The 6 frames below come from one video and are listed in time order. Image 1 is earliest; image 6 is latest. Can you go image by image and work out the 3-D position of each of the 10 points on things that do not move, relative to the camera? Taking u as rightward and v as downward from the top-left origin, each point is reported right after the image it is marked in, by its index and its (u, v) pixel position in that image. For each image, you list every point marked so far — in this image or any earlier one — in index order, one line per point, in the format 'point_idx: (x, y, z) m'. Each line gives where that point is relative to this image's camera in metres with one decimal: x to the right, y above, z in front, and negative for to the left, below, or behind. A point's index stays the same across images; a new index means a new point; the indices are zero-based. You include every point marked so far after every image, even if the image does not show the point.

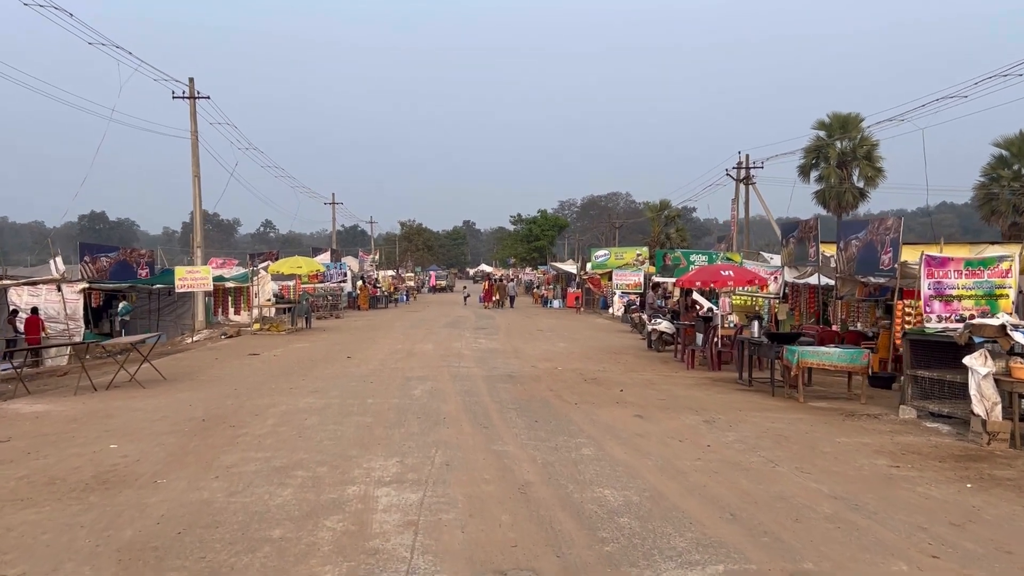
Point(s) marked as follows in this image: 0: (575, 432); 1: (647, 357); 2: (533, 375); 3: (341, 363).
0: (+0.6, -1.4, +8.7) m
1: (+2.6, -1.4, +17.8) m
2: (+0.3, -1.3, +13.8) m
3: (-3.0, -1.3, +15.8) m
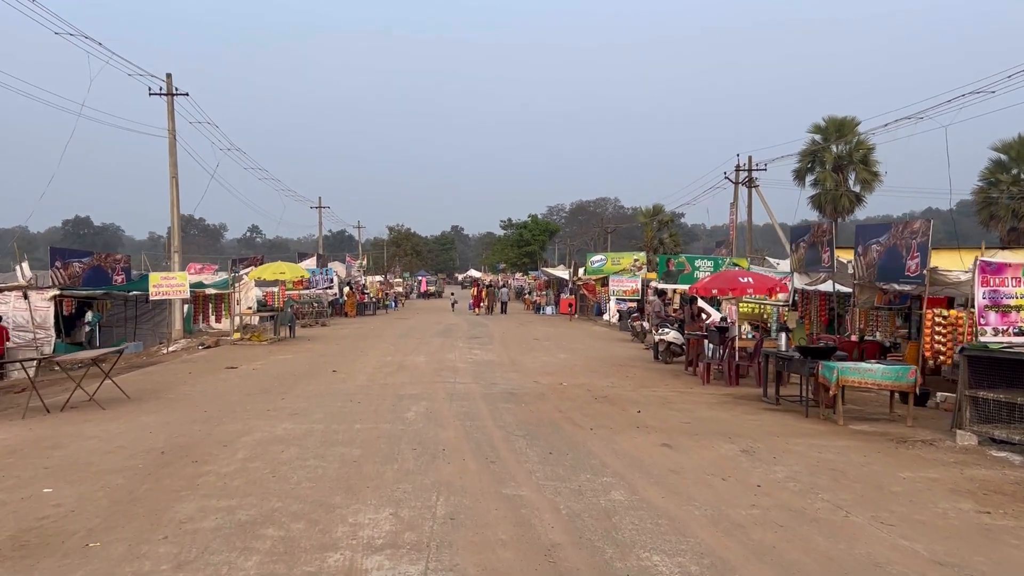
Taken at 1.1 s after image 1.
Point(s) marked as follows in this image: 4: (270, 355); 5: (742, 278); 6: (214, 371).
0: (+0.7, -1.5, +7.4) m
1: (+2.6, -1.5, +16.6) m
2: (+0.4, -1.4, +12.5) m
3: (-2.9, -1.5, +14.5) m
4: (-5.1, -1.4, +19.3) m
5: (+3.7, +0.2, +14.4) m
6: (-5.3, -1.5, +16.1) m
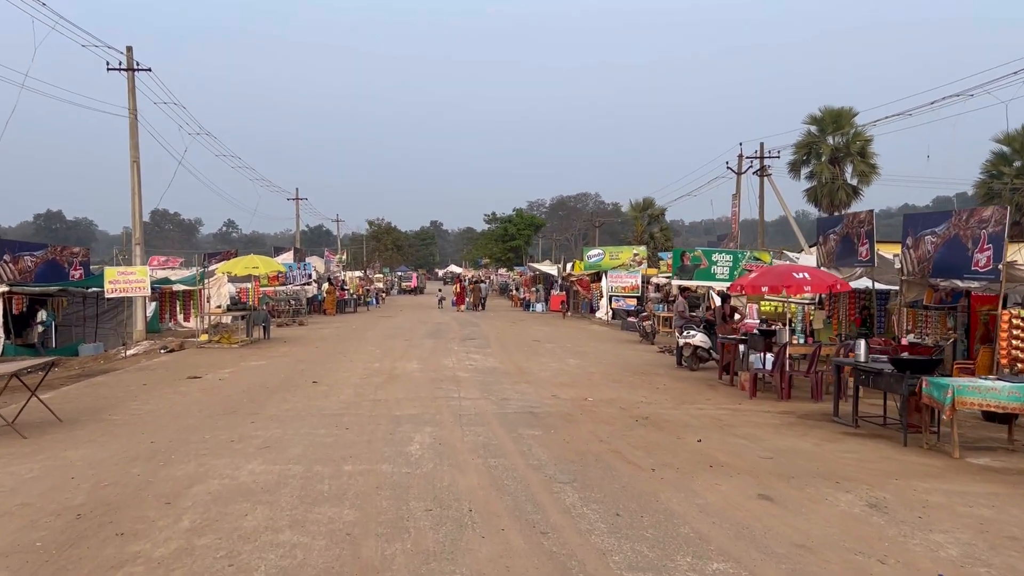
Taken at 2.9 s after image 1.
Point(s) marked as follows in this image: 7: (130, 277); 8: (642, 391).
0: (+1.1, -1.5, +5.2) m
1: (+2.7, -1.5, +14.5) m
2: (+0.6, -1.4, +10.3) m
3: (-2.8, -1.4, +12.2) m
4: (-5.1, -1.4, +17.0) m
5: (+3.9, +0.2, +12.2) m
6: (-5.1, -1.4, +13.8) m
7: (-8.4, +0.2, +19.8) m
8: (+1.8, -1.4, +12.7) m
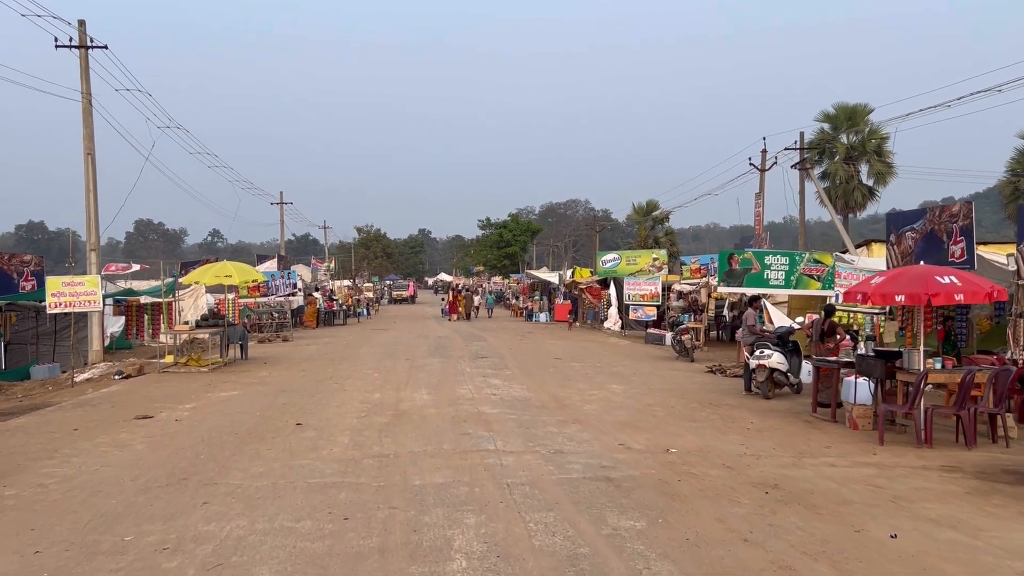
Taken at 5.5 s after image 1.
0: (+1.7, -1.5, +2.2) m
1: (+3.2, -1.6, +11.4) m
2: (+1.1, -1.5, +7.2) m
3: (-2.2, -1.6, +9.1) m
4: (-4.6, -1.6, +13.8) m
5: (+4.4, +0.1, +9.2) m
6: (-4.6, -1.6, +10.6) m
7: (-8.0, 0.0, +16.6) m
8: (+2.3, -1.6, +9.6) m
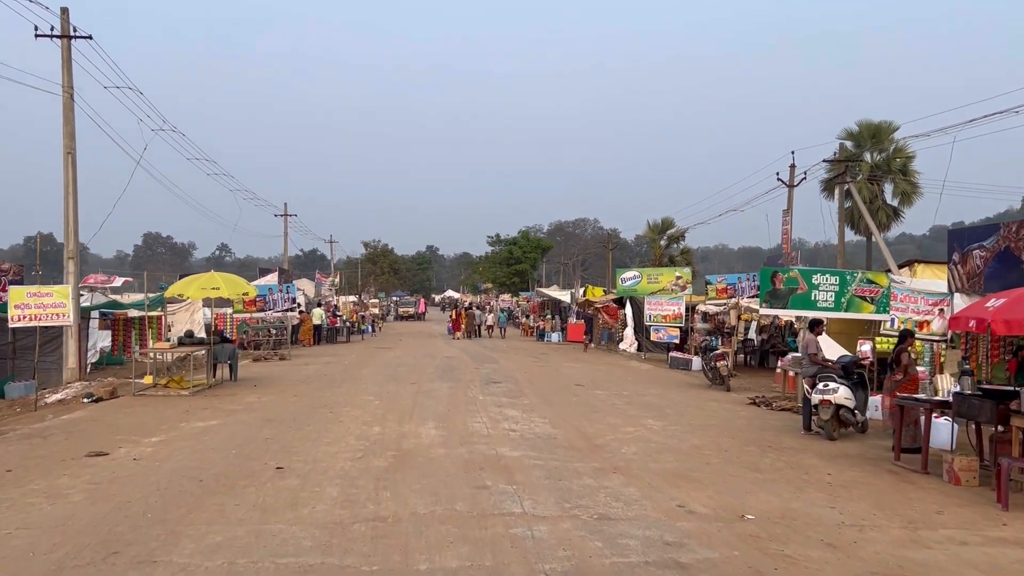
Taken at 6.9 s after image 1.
0: (+1.9, -1.5, +0.3) m
1: (+3.5, -1.8, +9.6) m
2: (+1.4, -1.6, +5.4) m
3: (-2.0, -1.7, +7.3) m
4: (-4.3, -1.7, +12.0) m
5: (+4.6, -0.1, +7.4) m
6: (-4.4, -1.7, +8.8) m
7: (-7.7, -0.2, +14.8) m
8: (+2.6, -1.7, +7.8) m
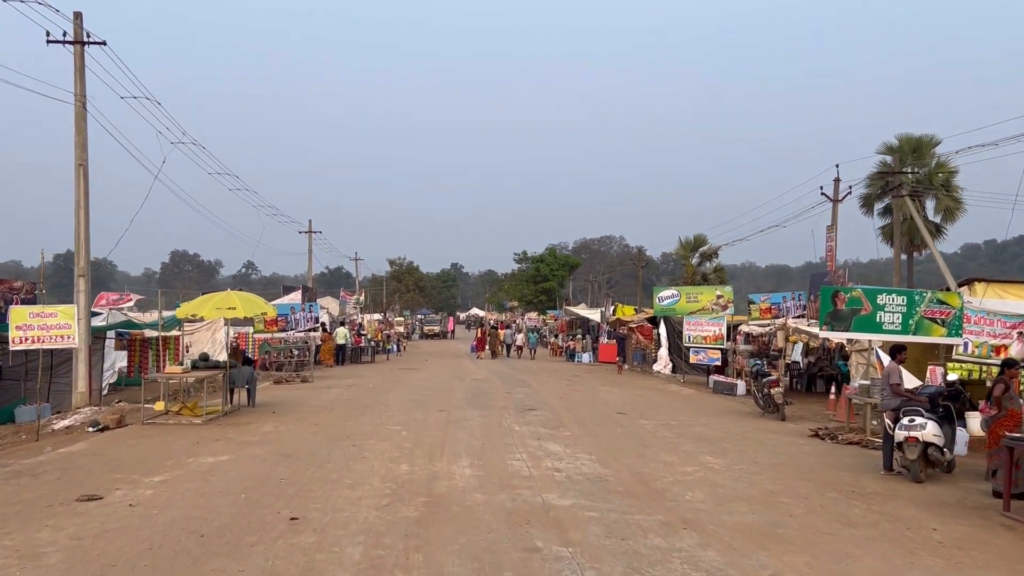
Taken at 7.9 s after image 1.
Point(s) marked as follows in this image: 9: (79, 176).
0: (+2.1, -1.6, -0.9) m
1: (+3.9, -2.0, +8.2) m
2: (+1.7, -1.8, +4.2) m
3: (-1.6, -1.8, +6.1) m
4: (-3.8, -2.0, +10.9) m
5: (+5.0, -0.3, +6.1) m
6: (-4.0, -1.9, +7.7) m
7: (-7.1, -0.5, +13.9) m
8: (+3.0, -1.9, +6.5) m
9: (-8.1, +2.1, +16.8) m
